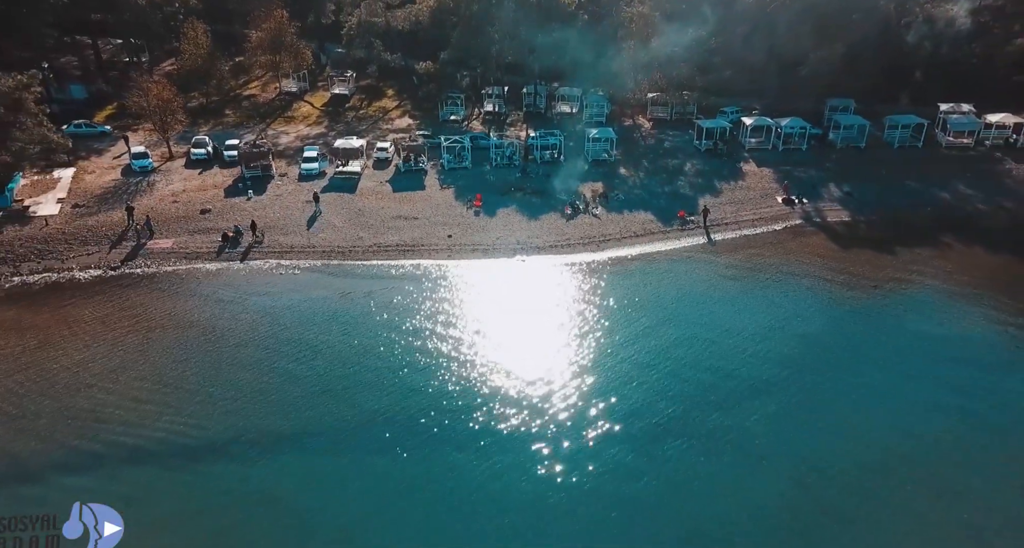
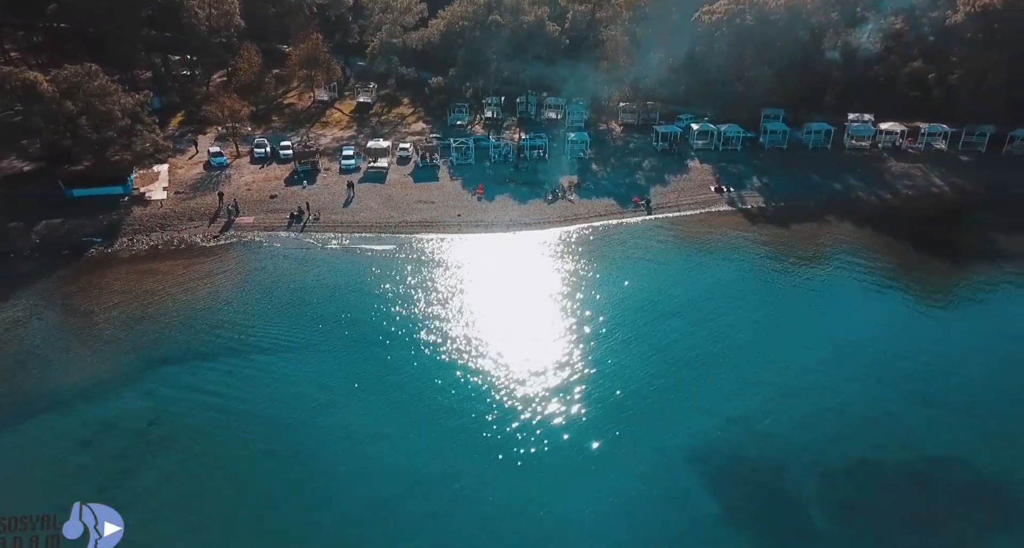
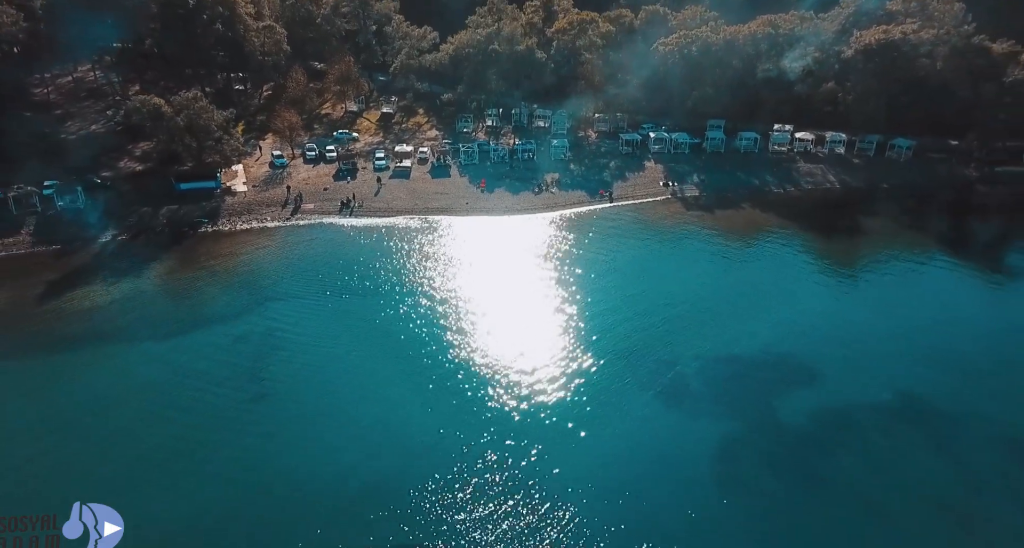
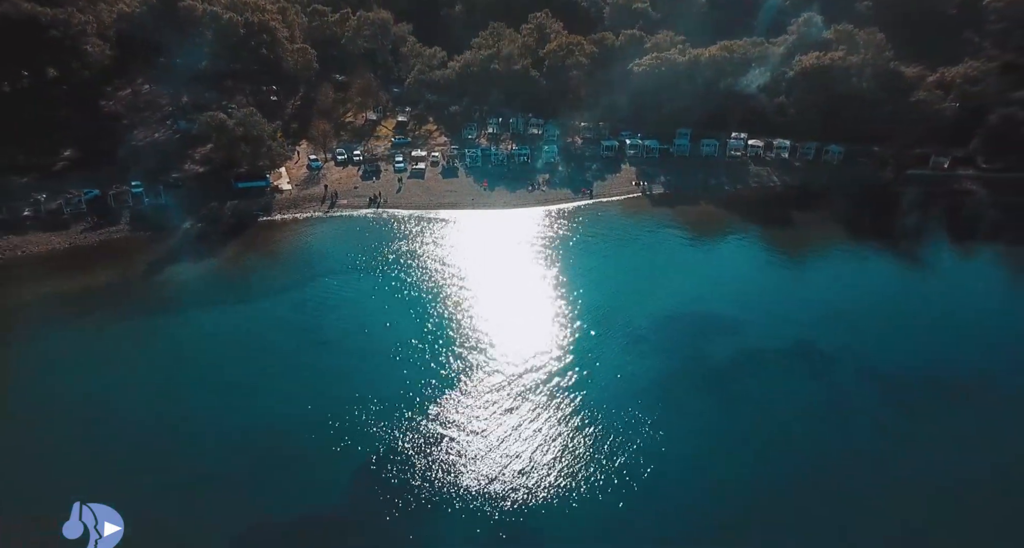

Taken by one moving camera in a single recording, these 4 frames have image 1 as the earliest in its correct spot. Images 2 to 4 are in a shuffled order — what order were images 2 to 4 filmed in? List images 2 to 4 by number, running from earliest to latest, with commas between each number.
2, 3, 4
